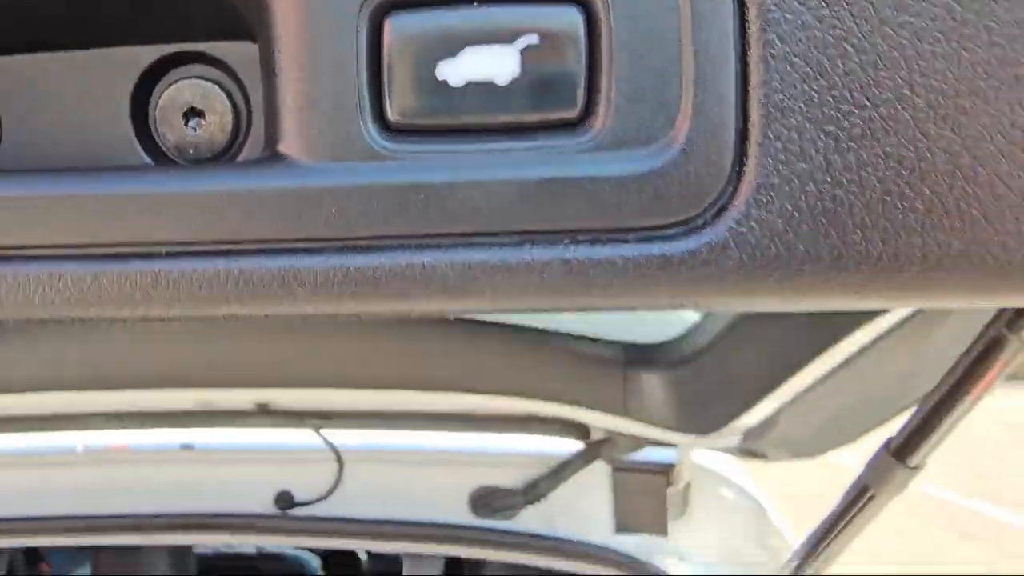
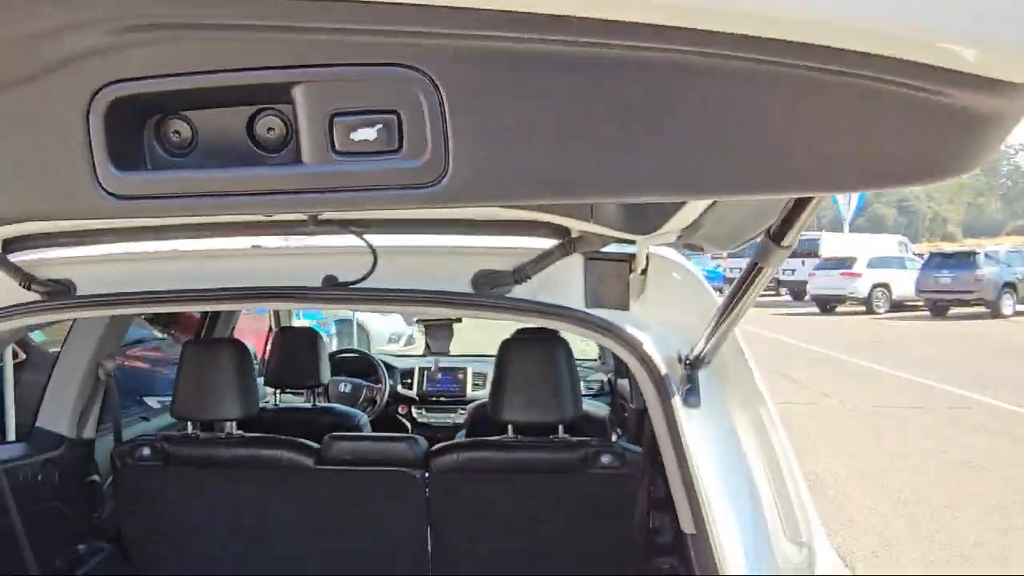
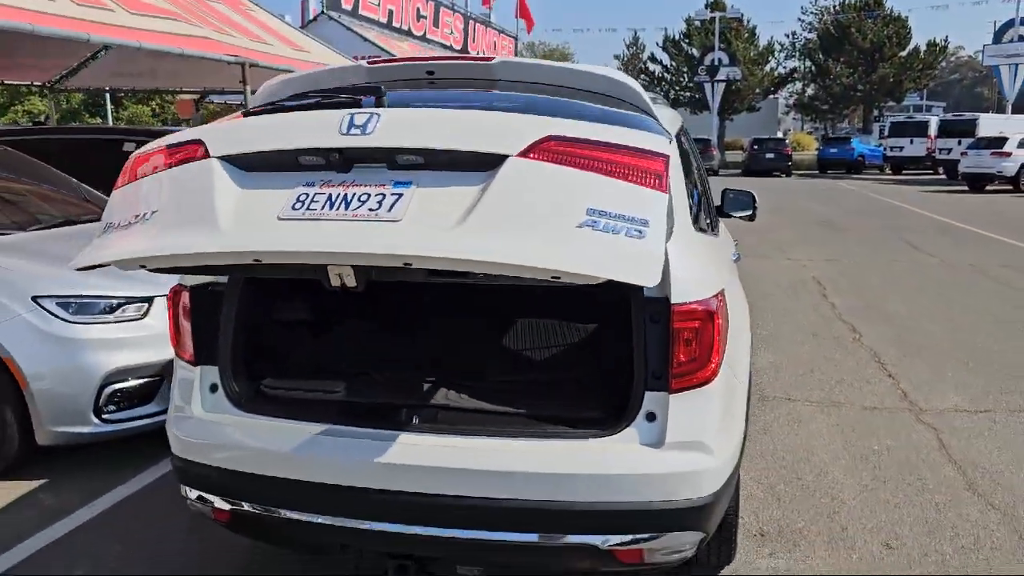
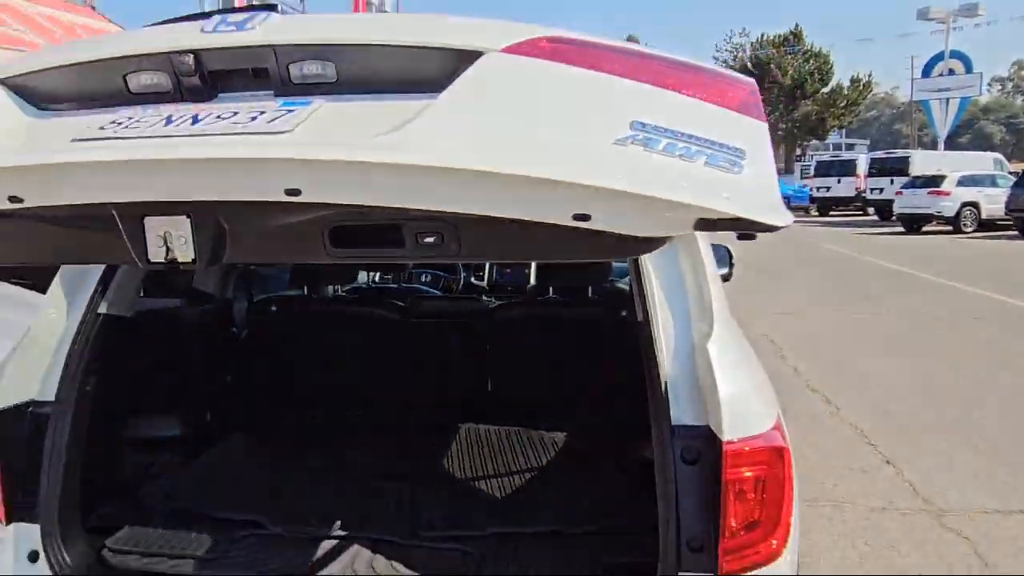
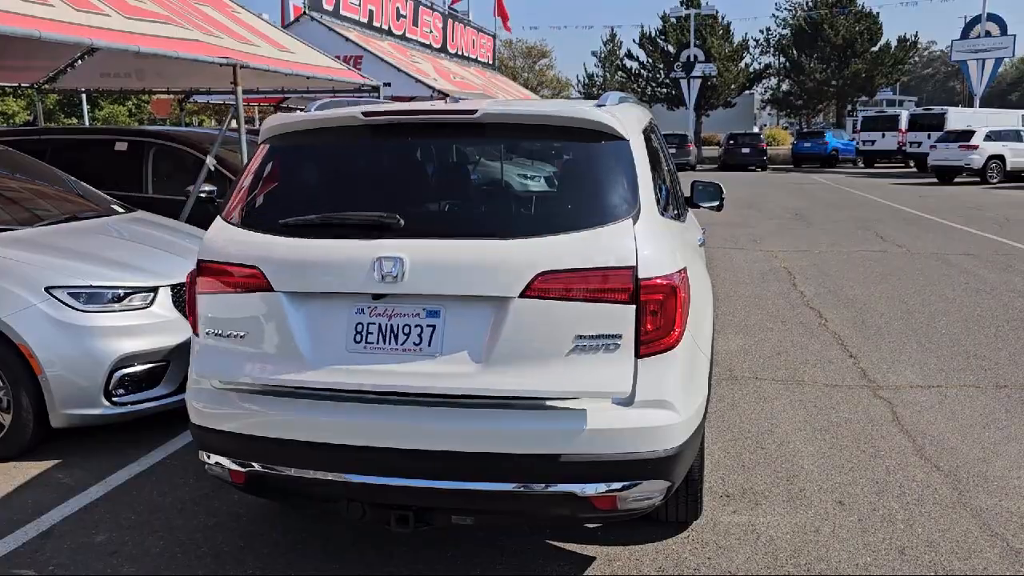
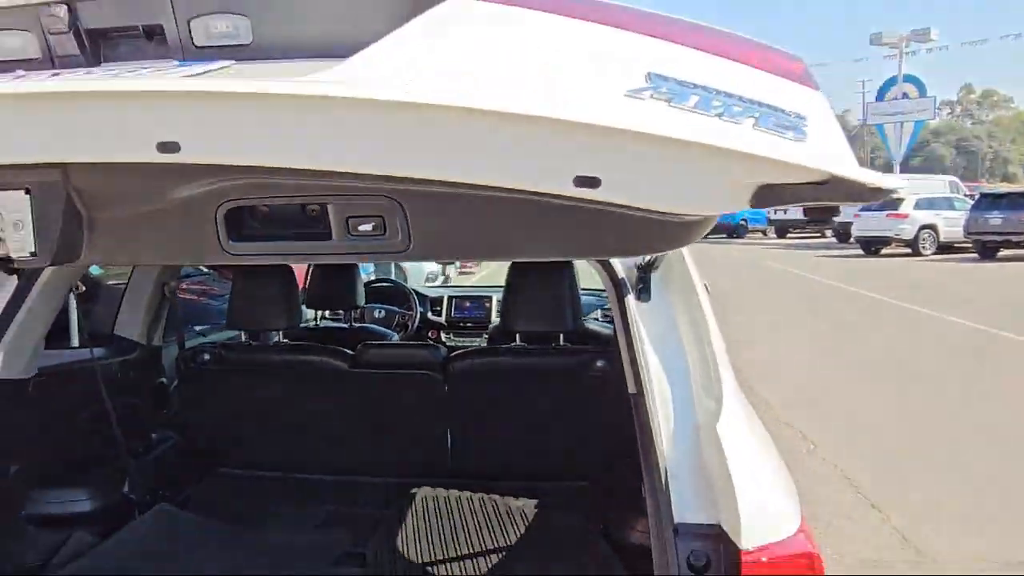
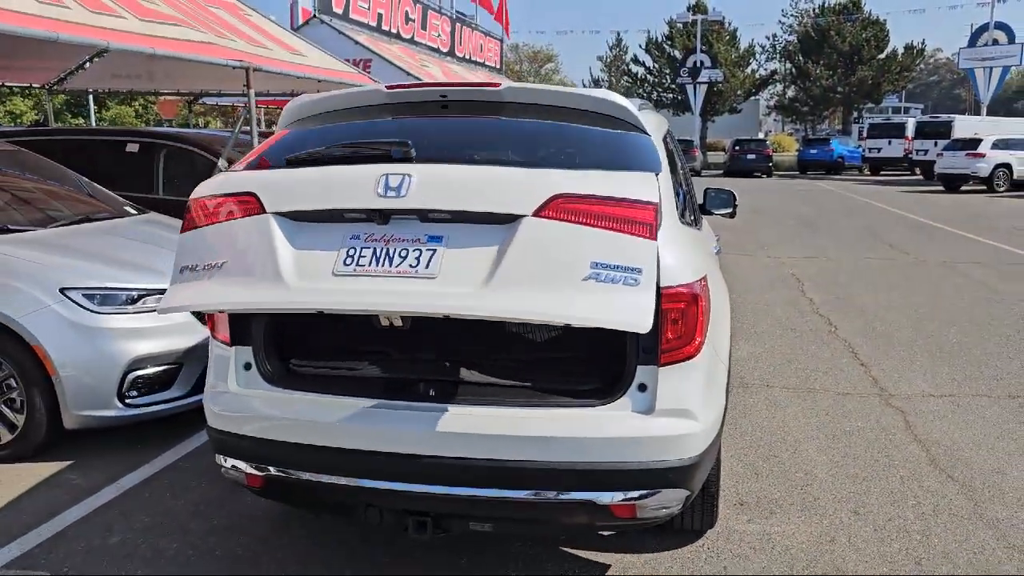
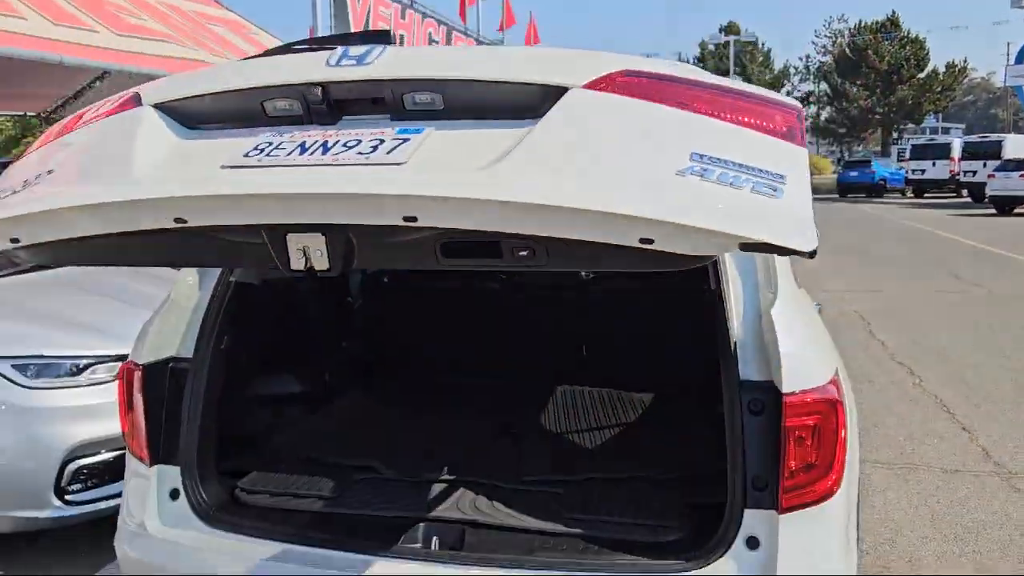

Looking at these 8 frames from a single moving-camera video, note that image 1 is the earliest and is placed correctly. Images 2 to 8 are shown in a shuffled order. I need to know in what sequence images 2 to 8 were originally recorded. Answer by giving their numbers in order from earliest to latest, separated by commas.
2, 6, 4, 8, 3, 7, 5
